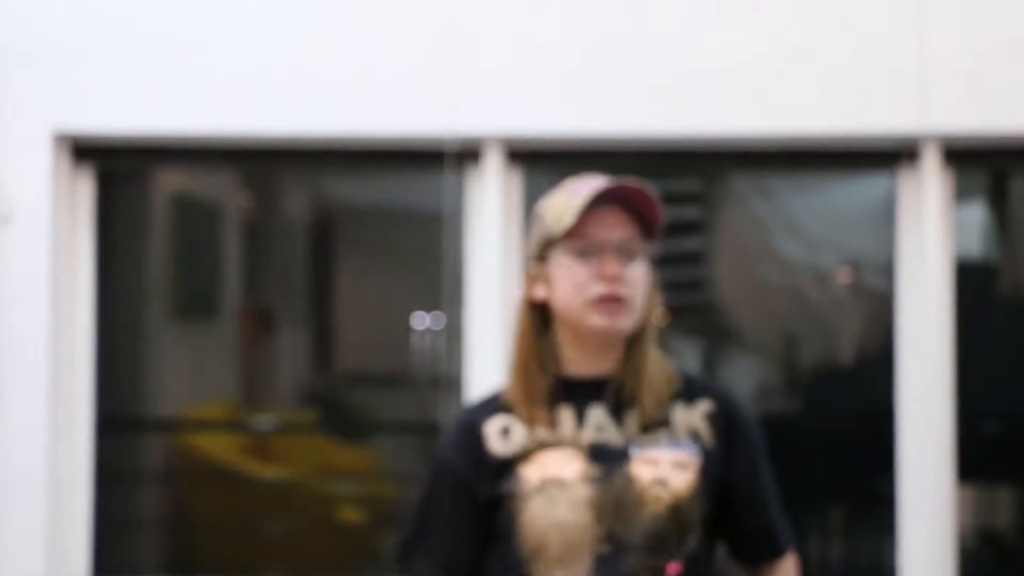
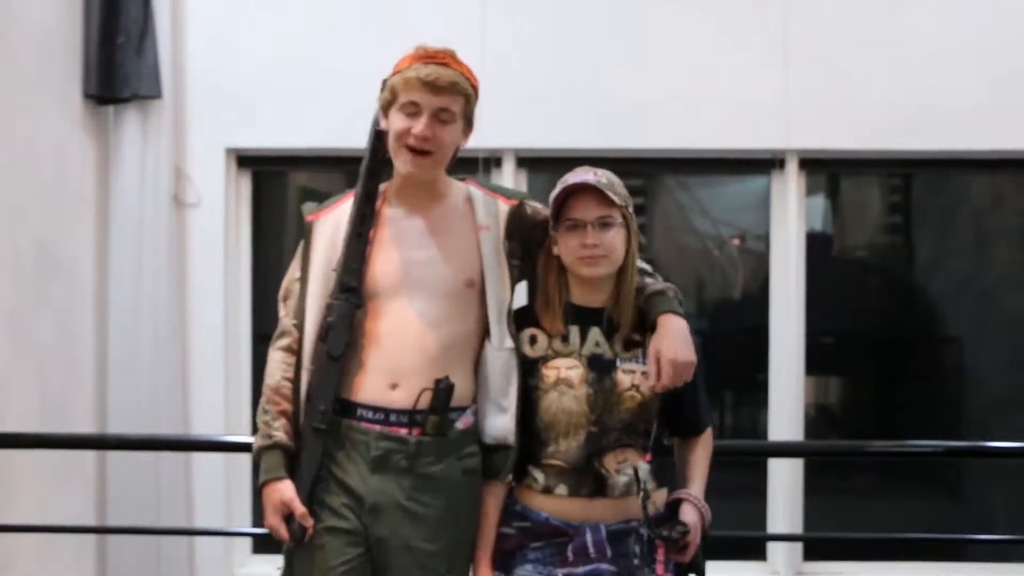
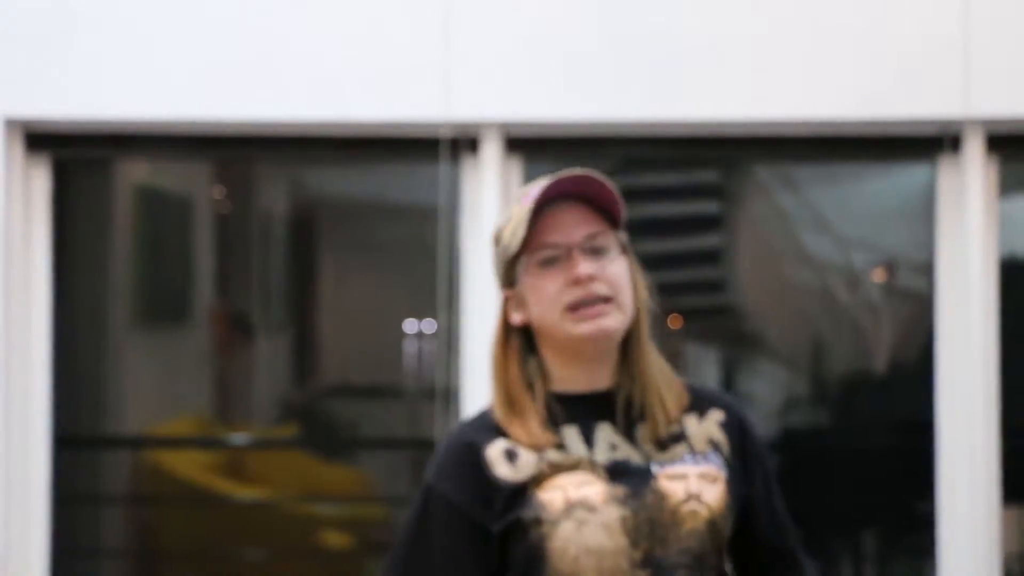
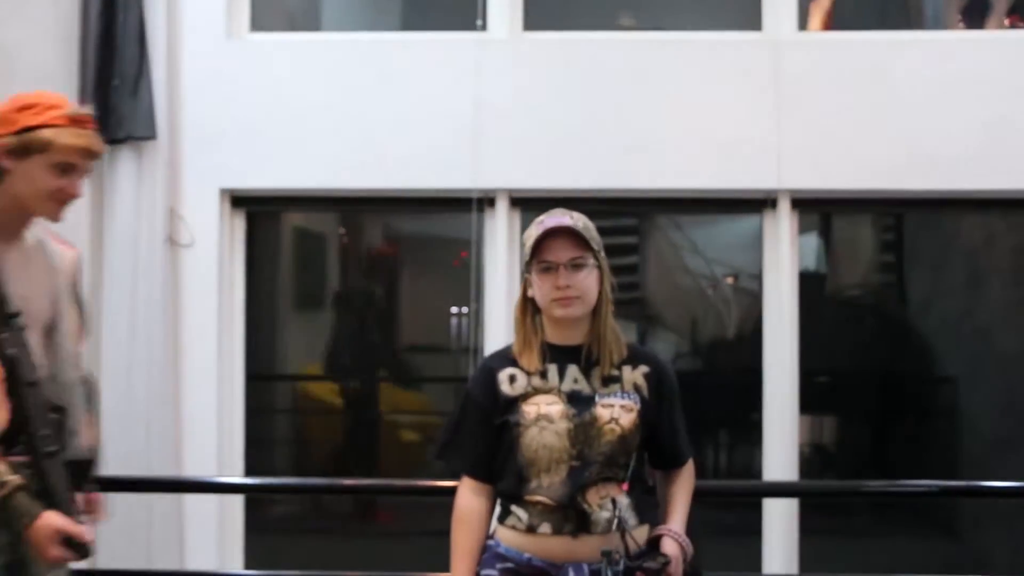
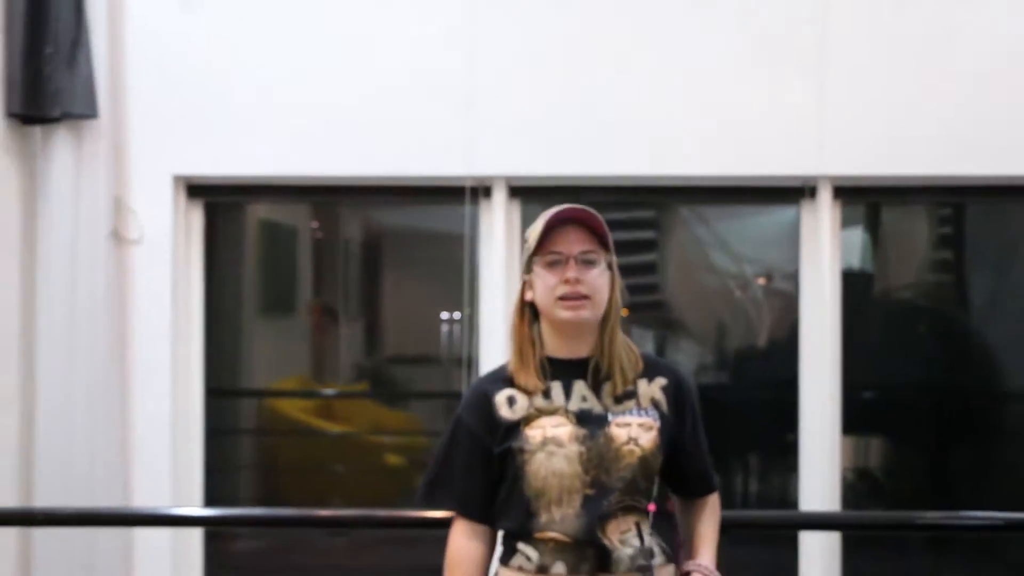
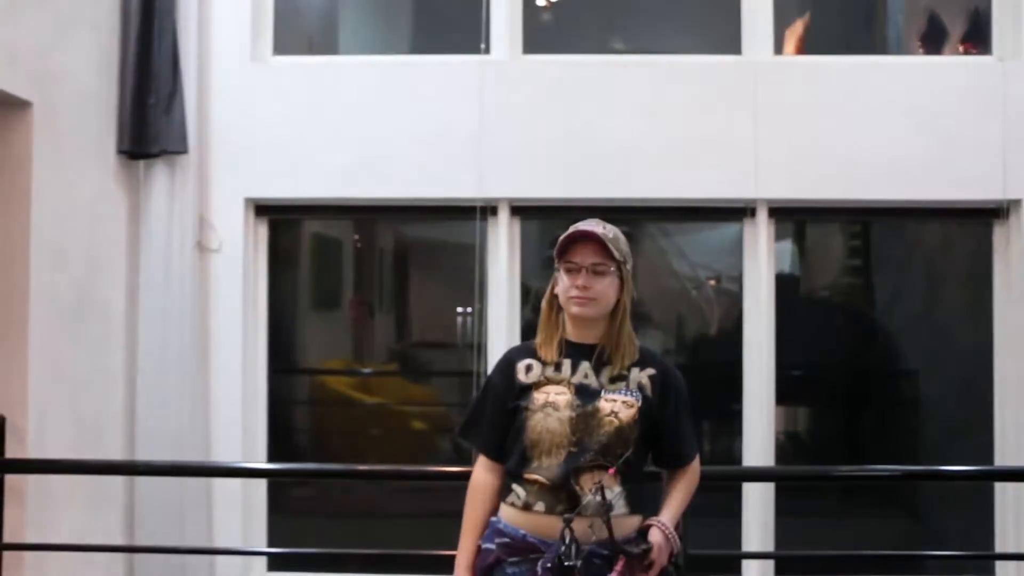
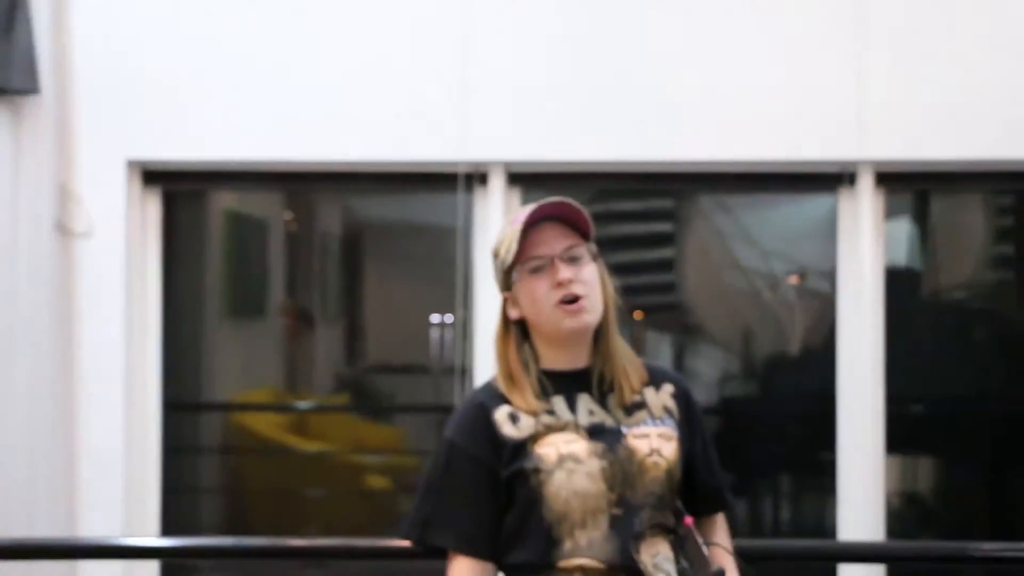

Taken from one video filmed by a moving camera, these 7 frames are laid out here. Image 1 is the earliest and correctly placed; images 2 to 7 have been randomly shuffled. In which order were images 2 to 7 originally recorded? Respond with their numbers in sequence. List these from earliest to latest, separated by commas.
3, 7, 5, 6, 4, 2
